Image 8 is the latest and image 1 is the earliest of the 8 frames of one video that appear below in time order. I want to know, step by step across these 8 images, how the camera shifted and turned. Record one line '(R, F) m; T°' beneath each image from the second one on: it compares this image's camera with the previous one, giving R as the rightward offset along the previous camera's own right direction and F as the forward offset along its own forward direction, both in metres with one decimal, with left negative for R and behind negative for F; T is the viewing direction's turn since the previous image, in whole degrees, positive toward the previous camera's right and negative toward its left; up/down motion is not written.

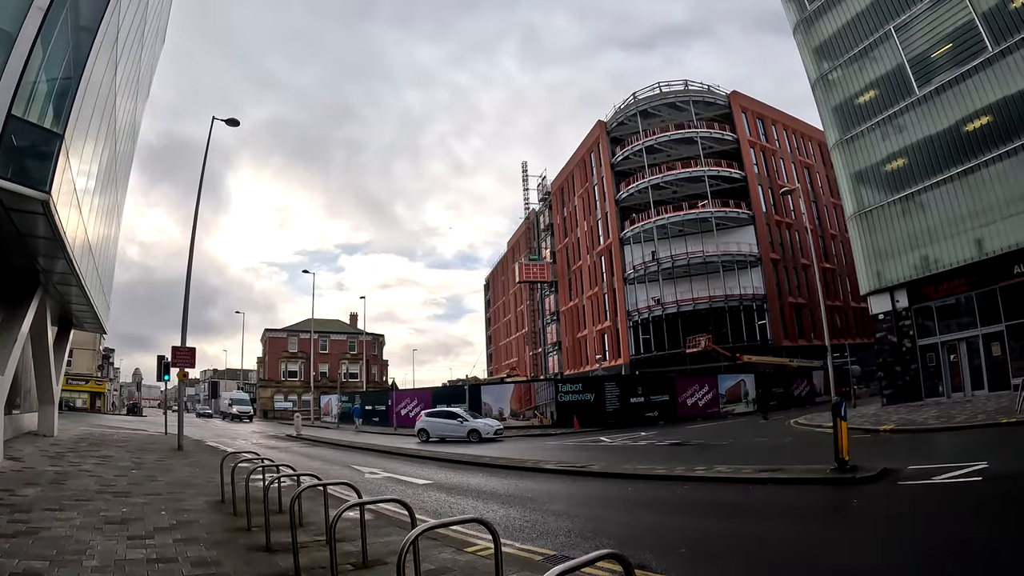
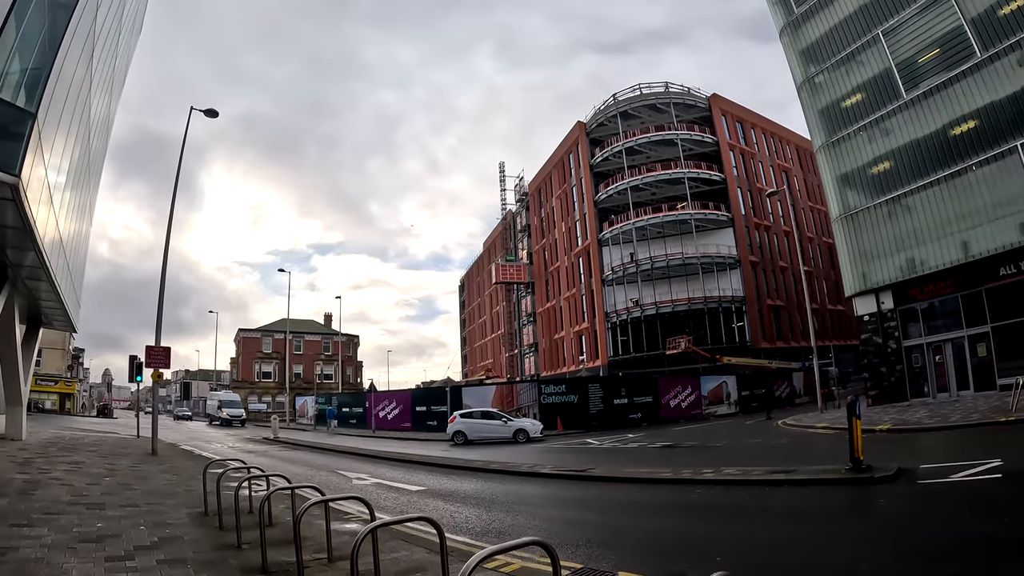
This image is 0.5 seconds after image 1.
(-0.3, +0.3) m; +3°
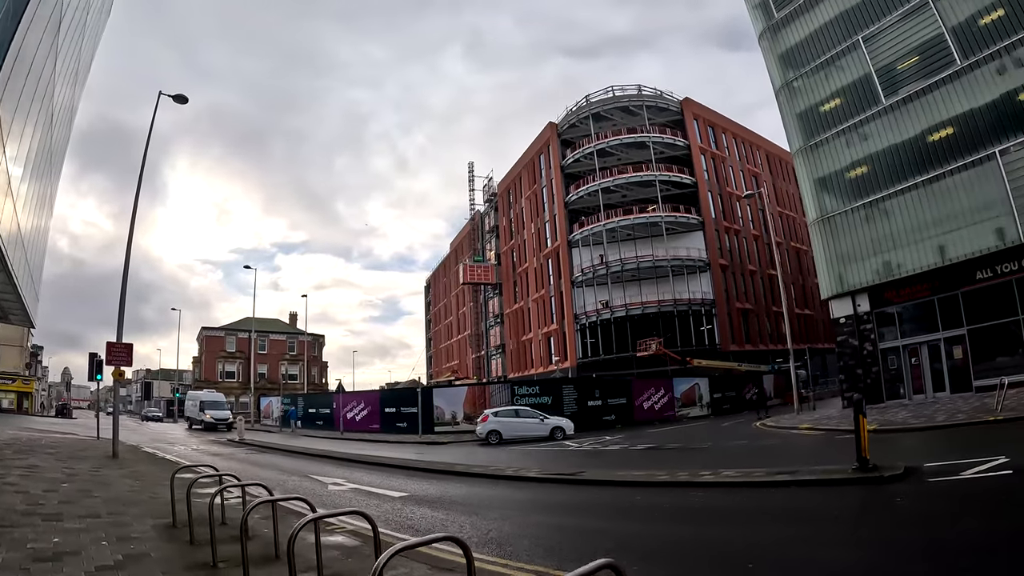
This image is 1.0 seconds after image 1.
(-0.3, +0.3) m; +3°
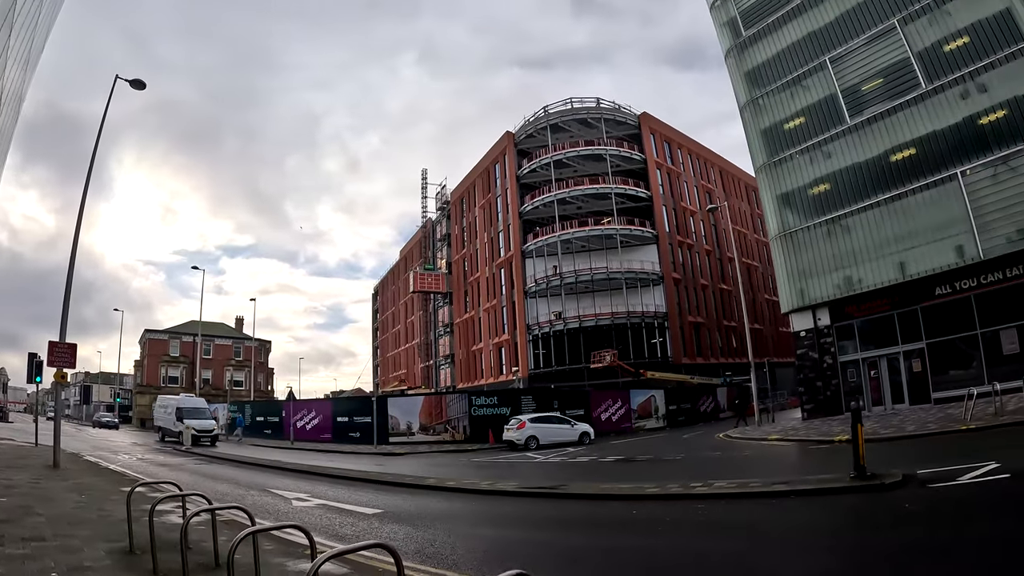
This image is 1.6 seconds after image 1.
(-0.4, +0.3) m; +5°
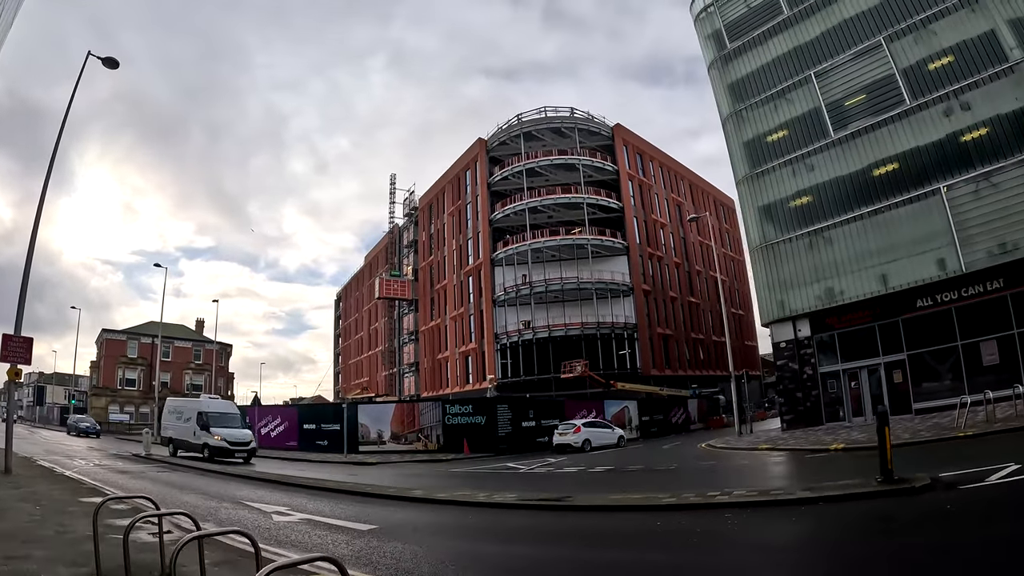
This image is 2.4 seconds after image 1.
(-0.3, +0.2) m; +3°
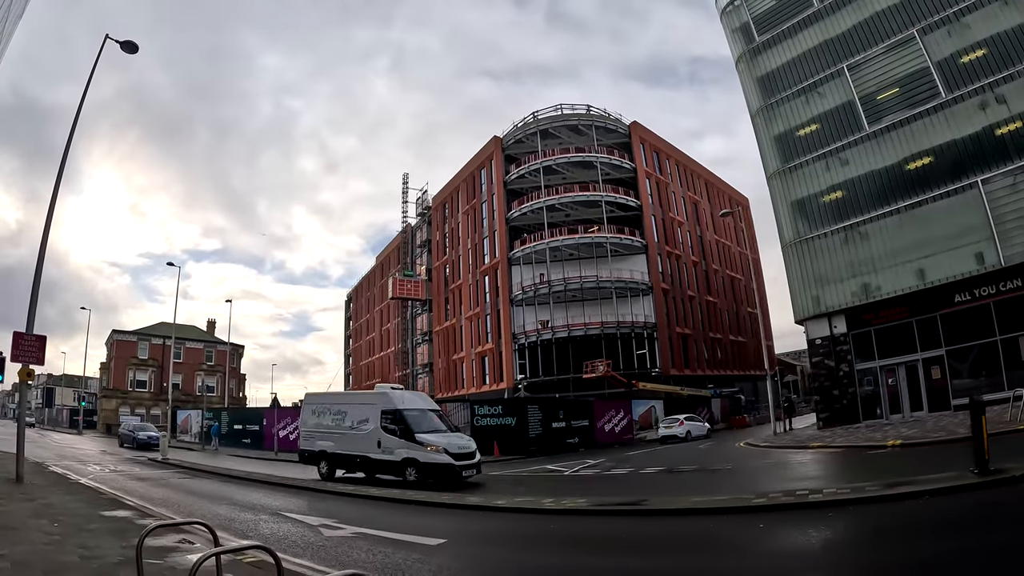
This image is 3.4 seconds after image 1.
(-0.5, +0.5) m; -1°
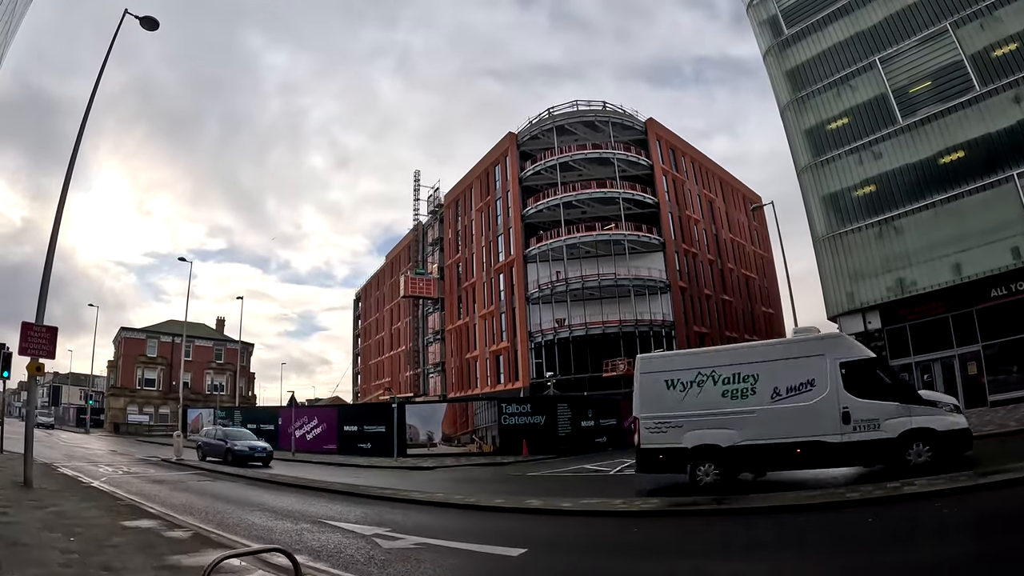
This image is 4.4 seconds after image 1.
(-0.4, +0.5) m; 0°
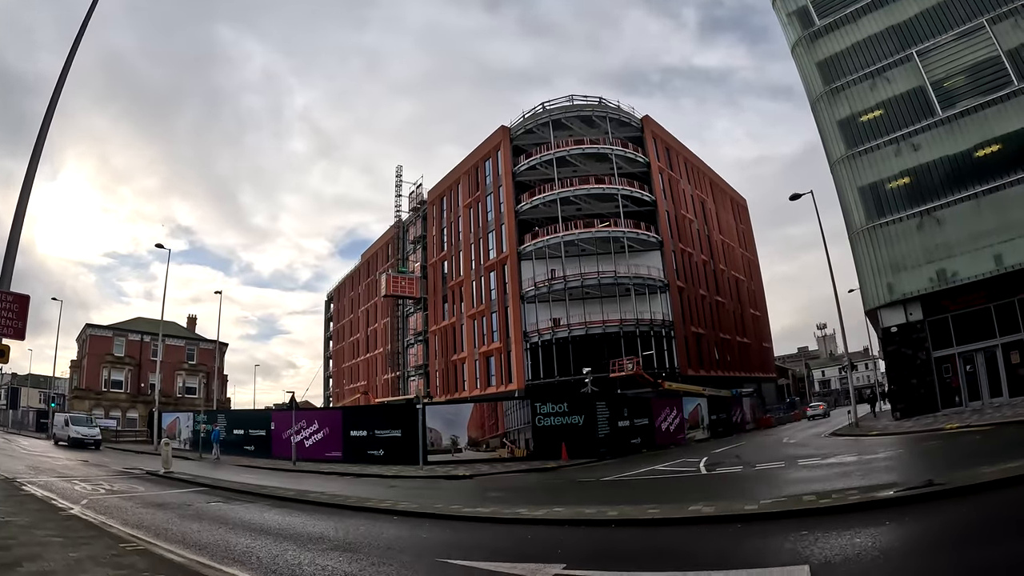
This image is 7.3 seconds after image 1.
(-1.1, +1.2) m; +3°
